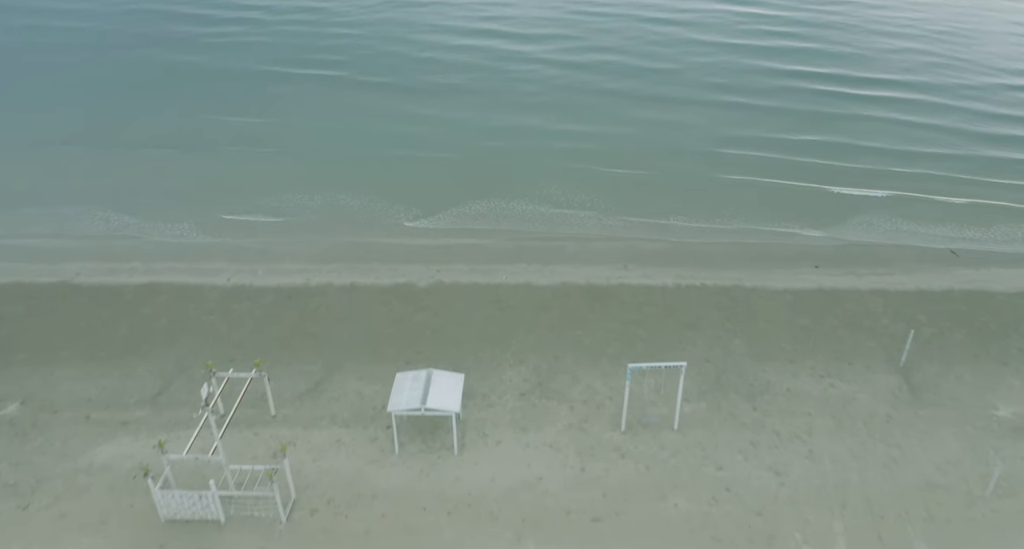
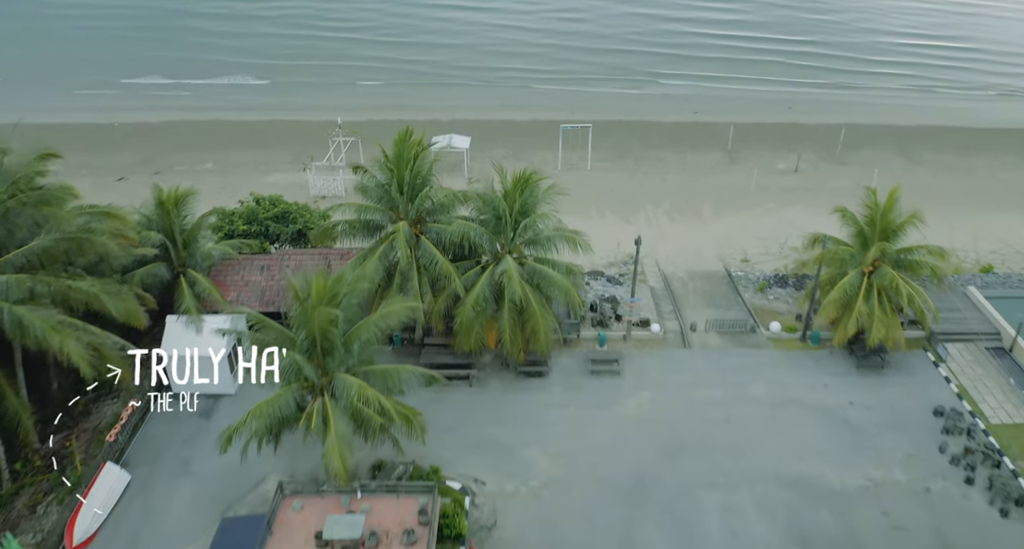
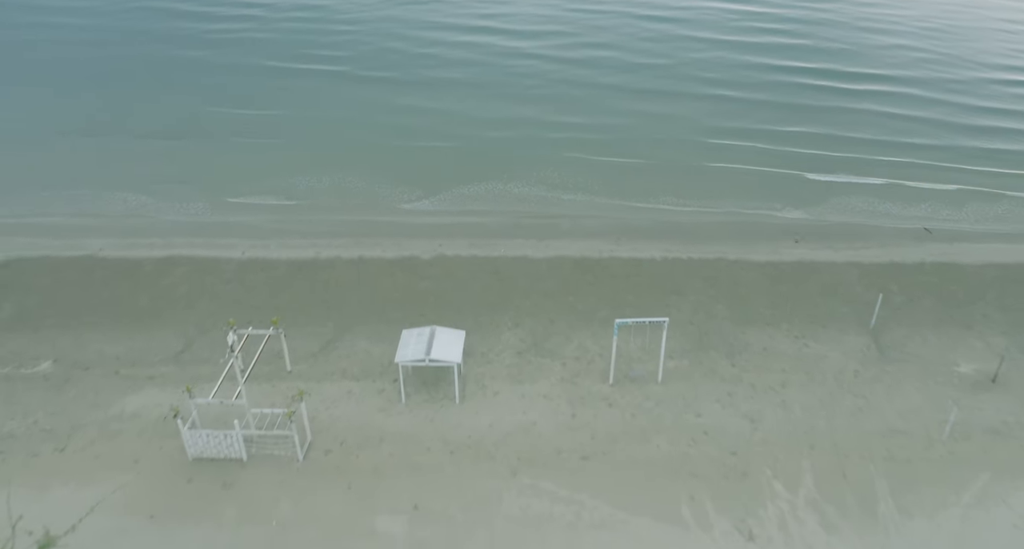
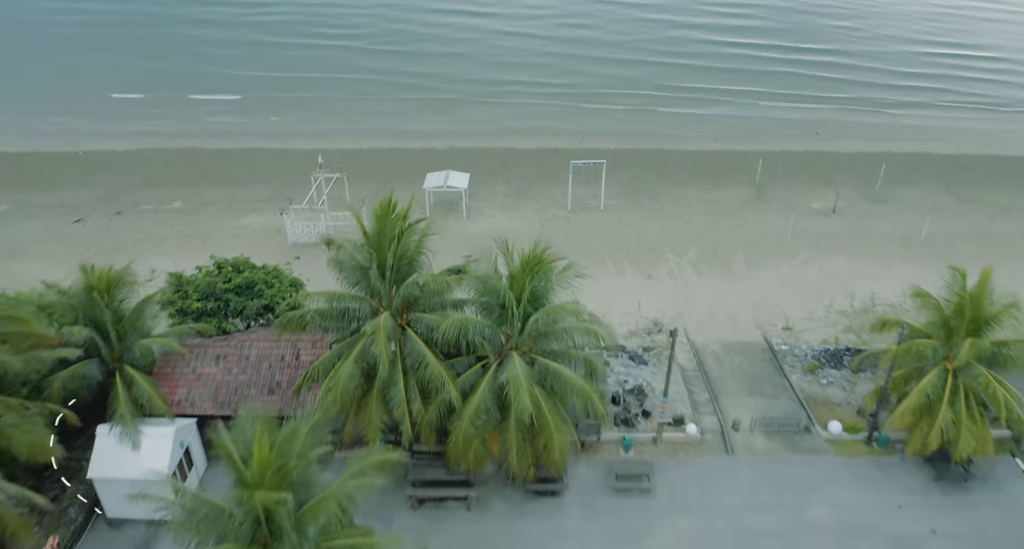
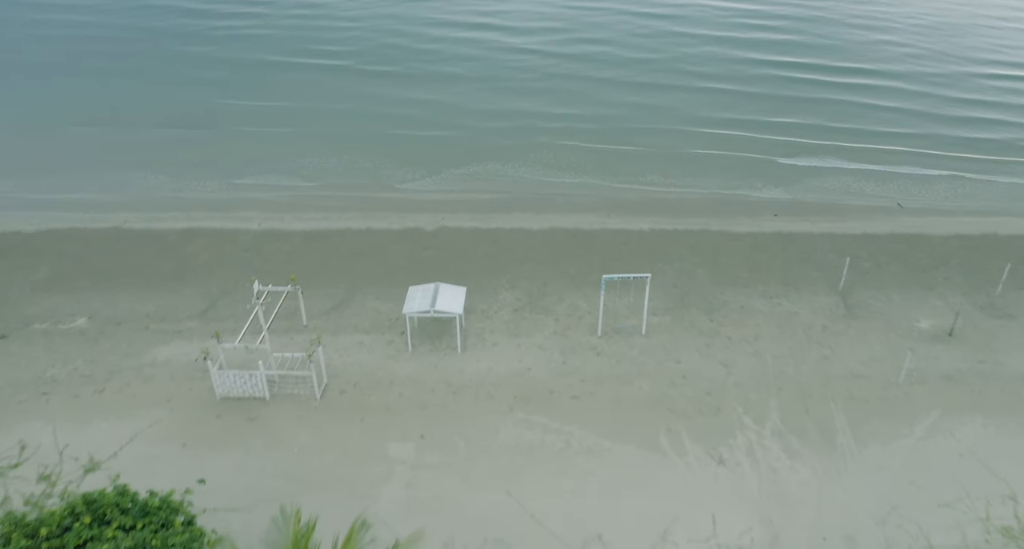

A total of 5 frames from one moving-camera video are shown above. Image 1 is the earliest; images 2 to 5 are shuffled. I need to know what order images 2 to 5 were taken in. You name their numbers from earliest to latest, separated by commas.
3, 5, 4, 2
